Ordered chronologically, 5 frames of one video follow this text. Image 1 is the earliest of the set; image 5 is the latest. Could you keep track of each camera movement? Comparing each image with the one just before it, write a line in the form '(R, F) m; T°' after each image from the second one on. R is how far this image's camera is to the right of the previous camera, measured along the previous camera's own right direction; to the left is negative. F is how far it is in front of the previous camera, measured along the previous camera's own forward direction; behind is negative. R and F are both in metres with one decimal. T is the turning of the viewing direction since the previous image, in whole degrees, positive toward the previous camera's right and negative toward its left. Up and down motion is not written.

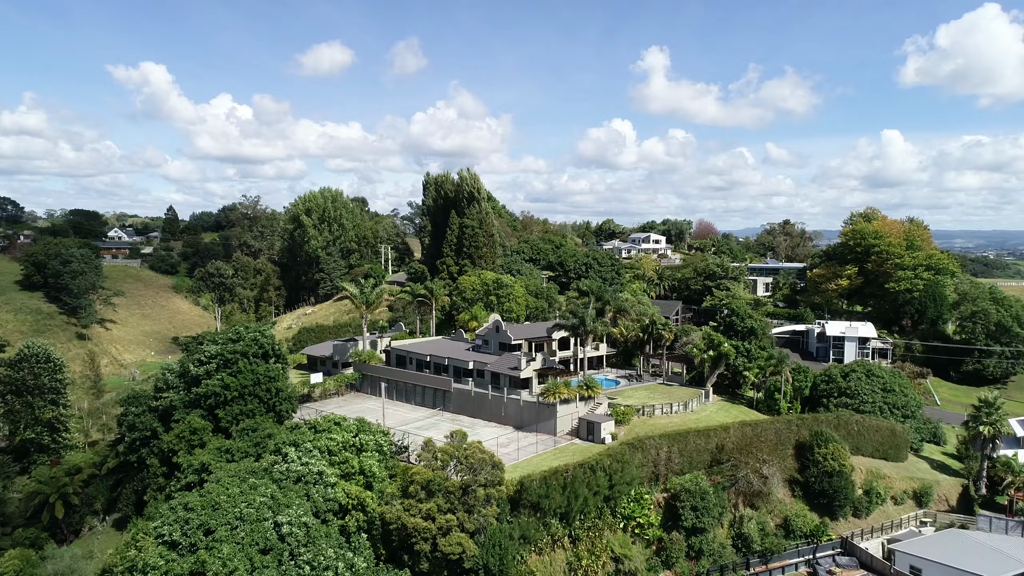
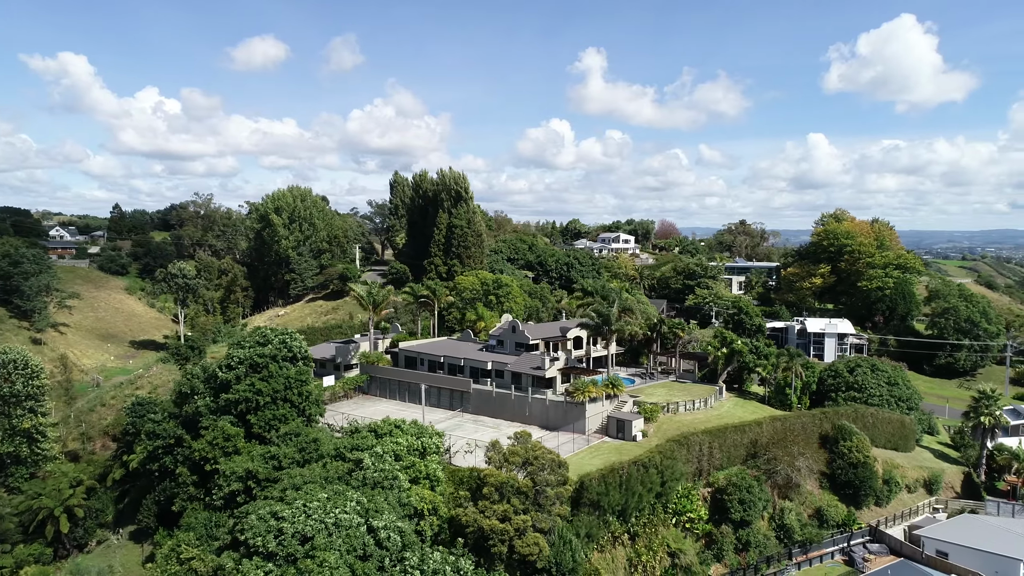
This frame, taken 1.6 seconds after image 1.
(-4.3, +0.1) m; +5°
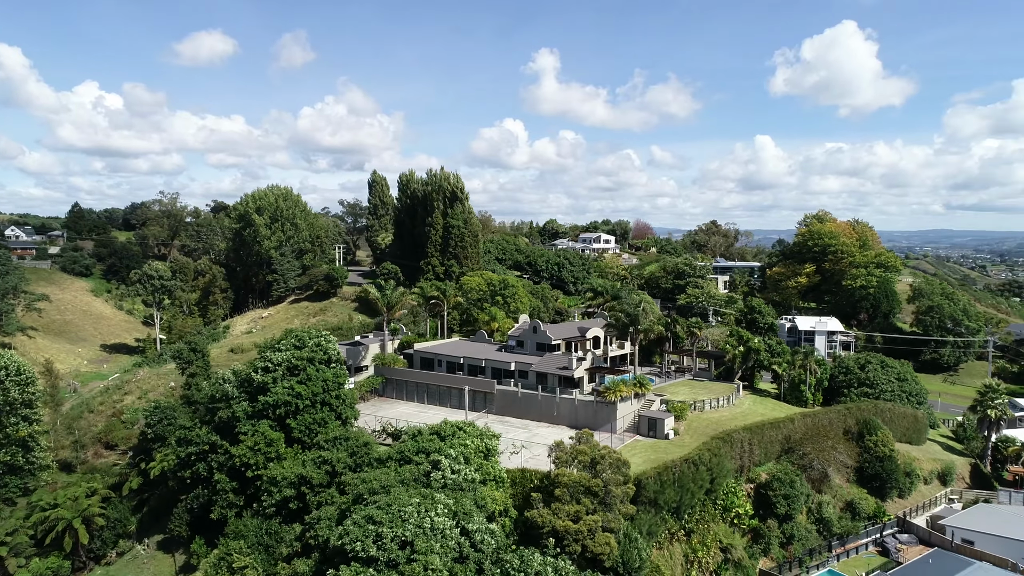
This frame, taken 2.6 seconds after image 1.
(-3.8, 0.0) m; +4°
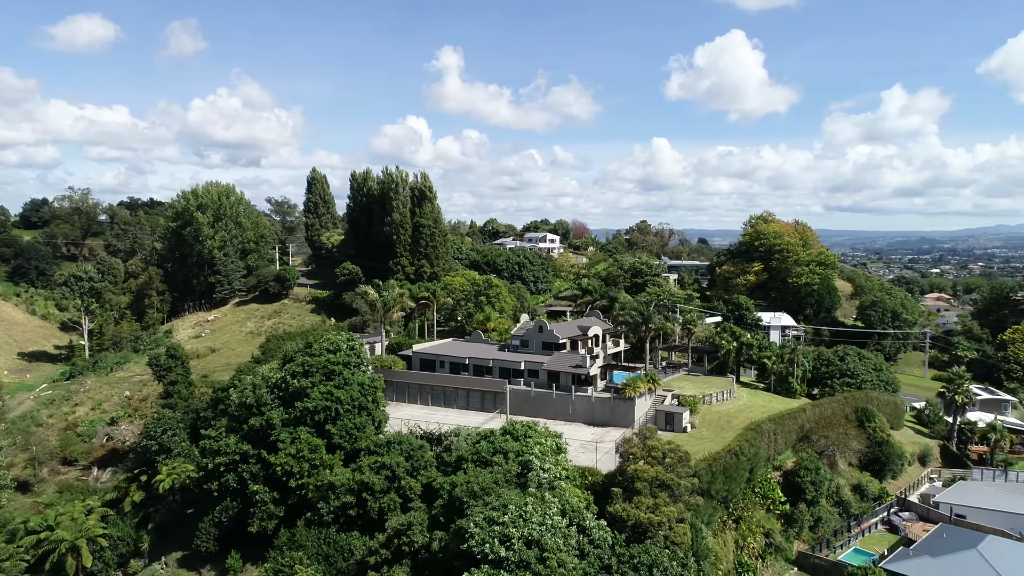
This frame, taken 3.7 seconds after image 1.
(-5.7, +0.1) m; +7°
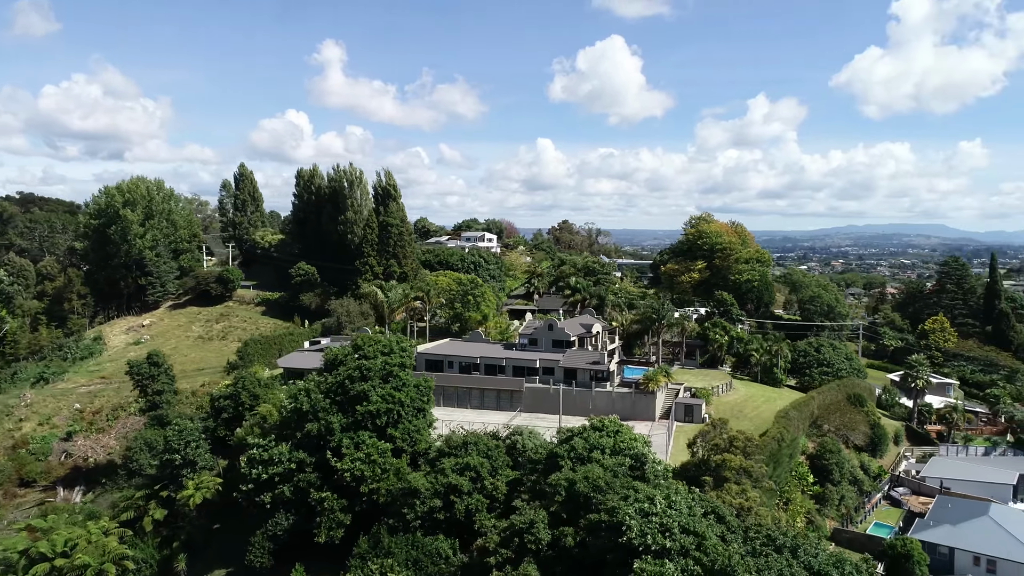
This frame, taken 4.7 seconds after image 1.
(-7.1, +0.2) m; +9°
